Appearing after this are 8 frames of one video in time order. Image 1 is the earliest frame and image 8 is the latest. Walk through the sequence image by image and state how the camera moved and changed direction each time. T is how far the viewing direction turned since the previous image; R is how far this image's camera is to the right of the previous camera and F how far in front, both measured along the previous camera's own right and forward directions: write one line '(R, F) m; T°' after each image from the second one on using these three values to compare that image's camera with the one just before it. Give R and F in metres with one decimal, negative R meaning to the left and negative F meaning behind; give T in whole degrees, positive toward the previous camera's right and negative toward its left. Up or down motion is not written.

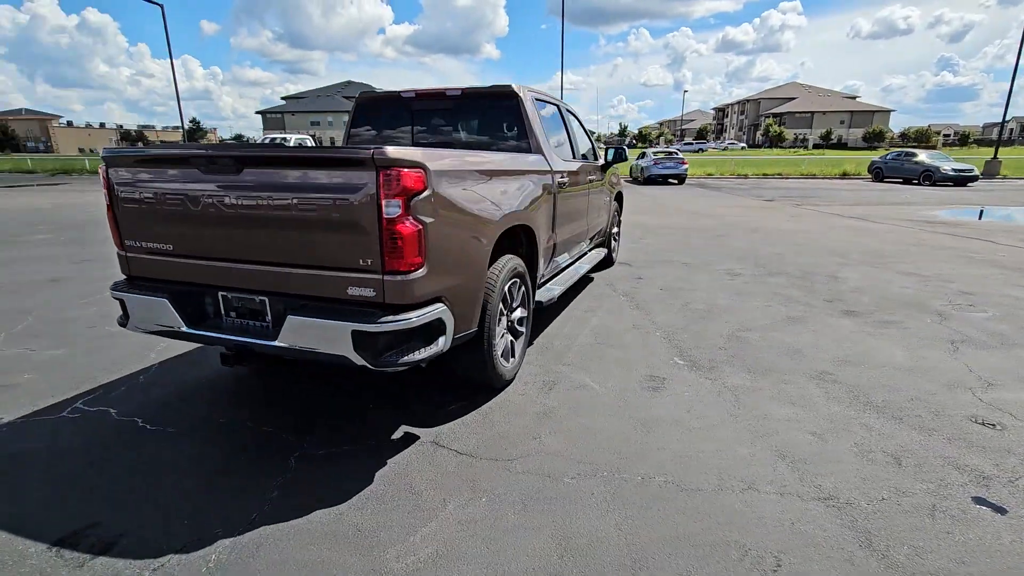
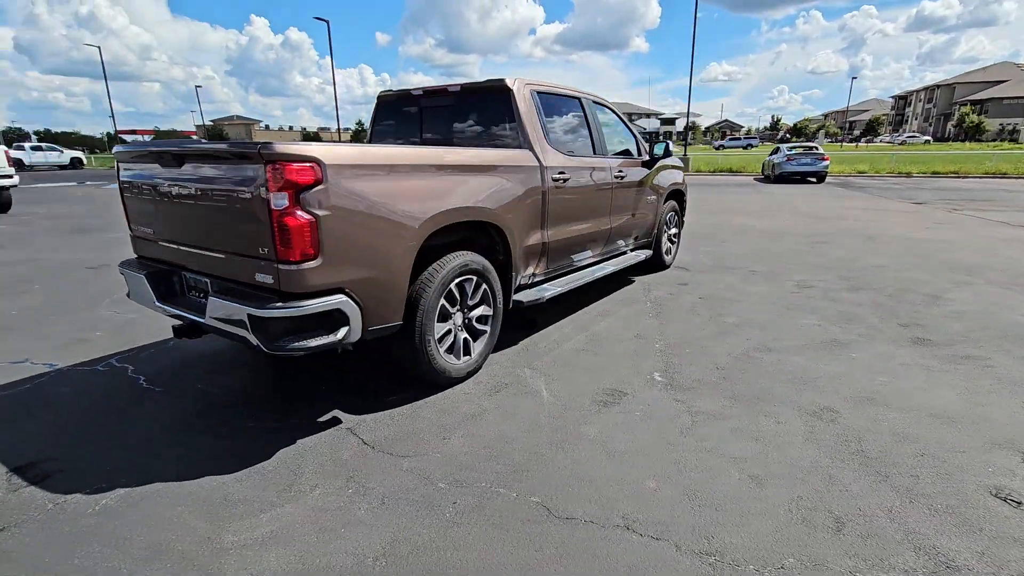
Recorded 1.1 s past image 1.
(+1.2, +0.3) m; -15°
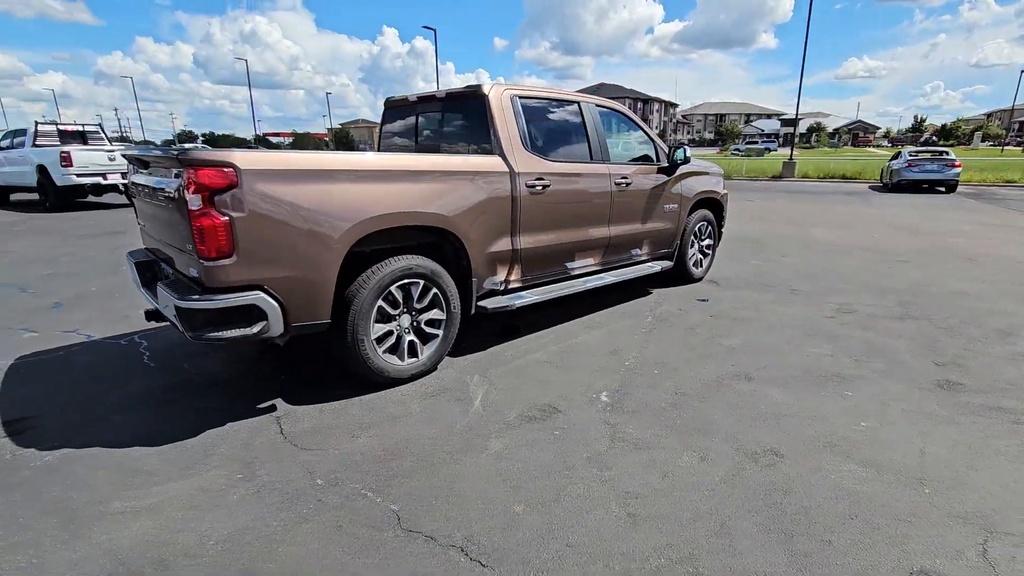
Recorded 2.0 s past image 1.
(+1.1, +0.2) m; -11°
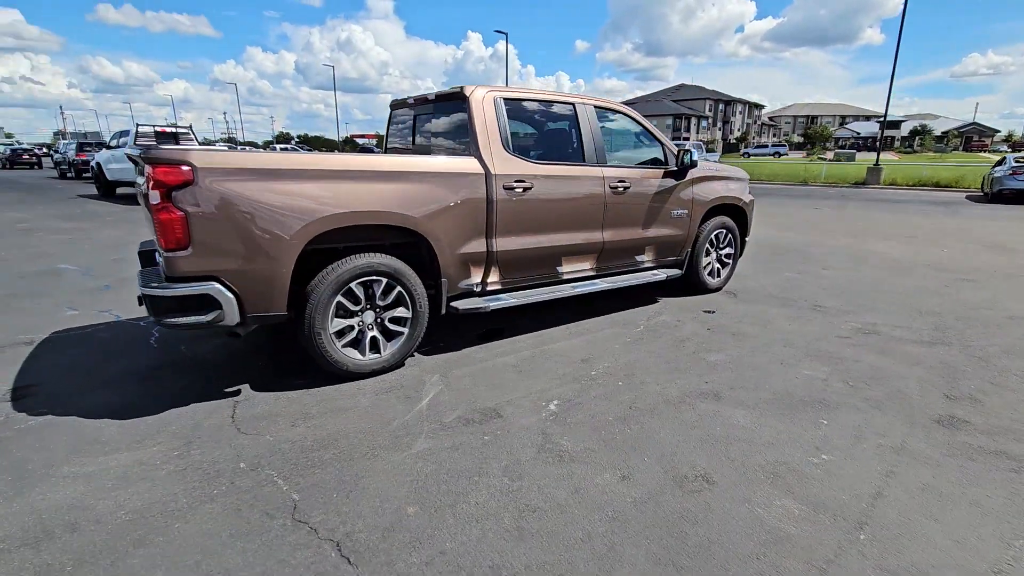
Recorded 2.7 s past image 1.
(+0.8, +0.1) m; -8°
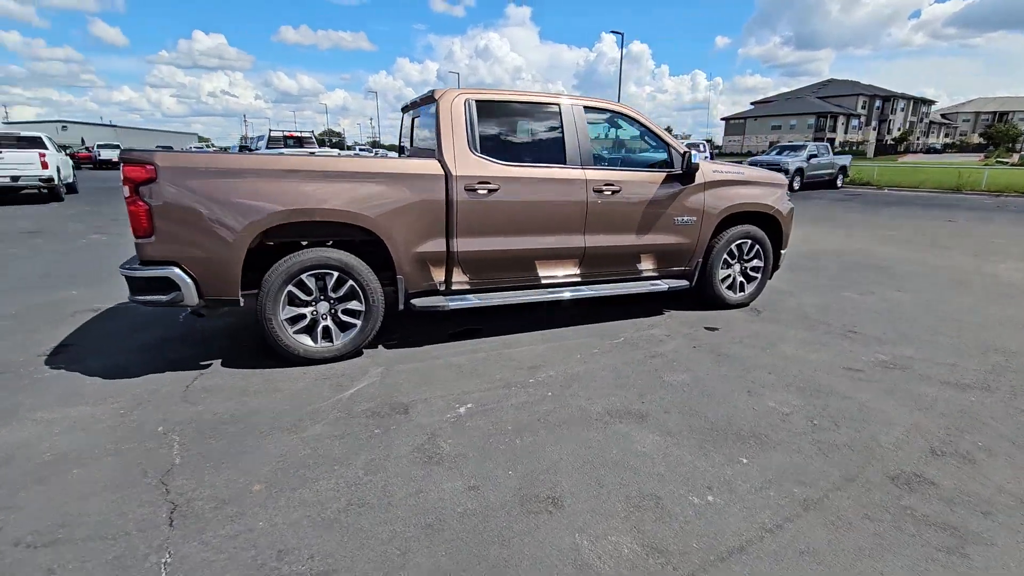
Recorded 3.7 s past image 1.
(+1.3, +0.2) m; -13°
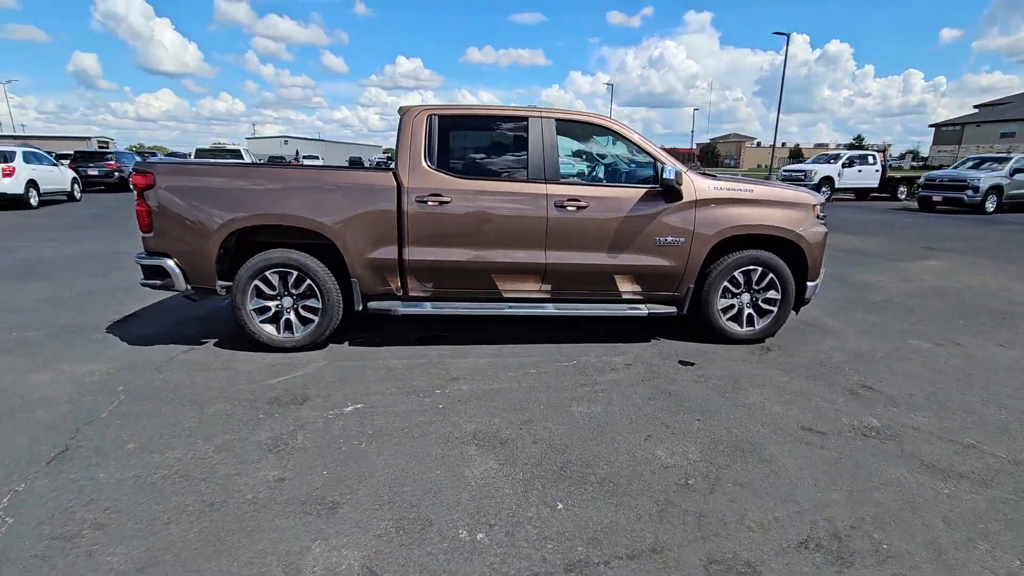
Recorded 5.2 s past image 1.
(+1.7, +0.3) m; -17°
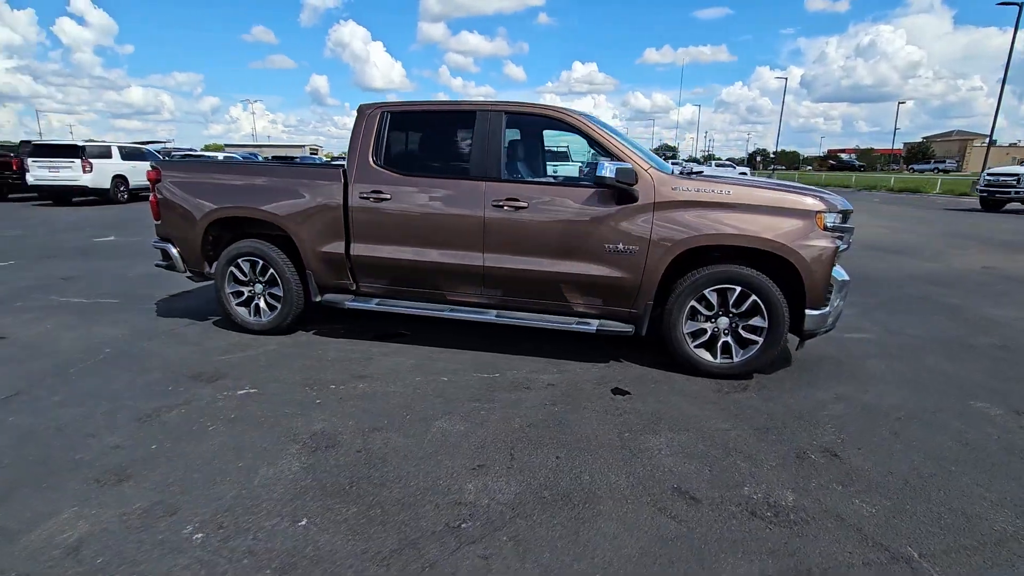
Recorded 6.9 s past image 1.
(+1.8, +0.6) m; -17°
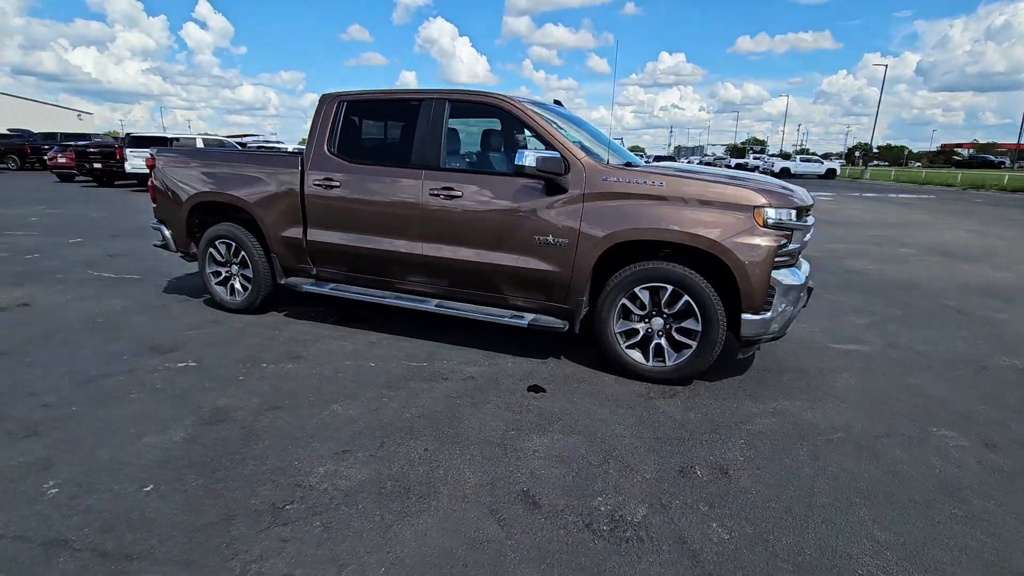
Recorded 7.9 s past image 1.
(+1.1, +0.2) m; -8°
